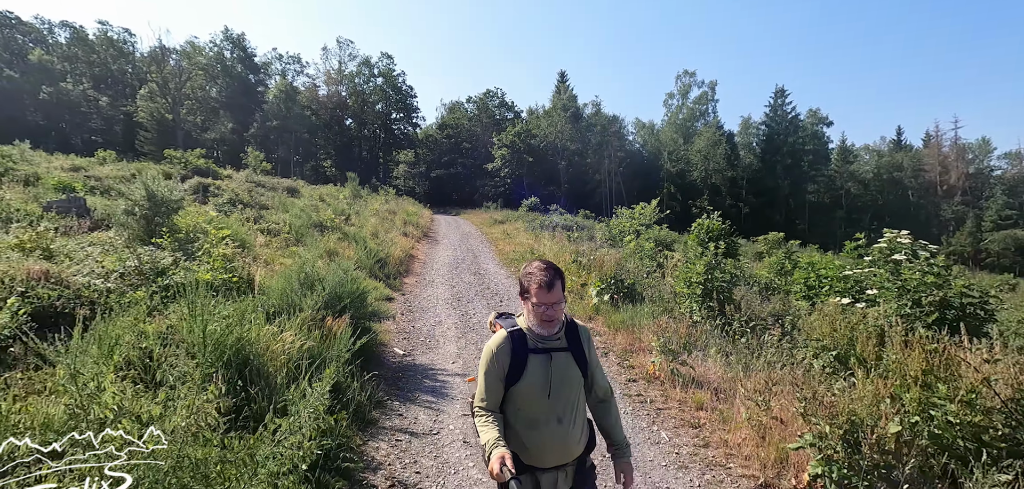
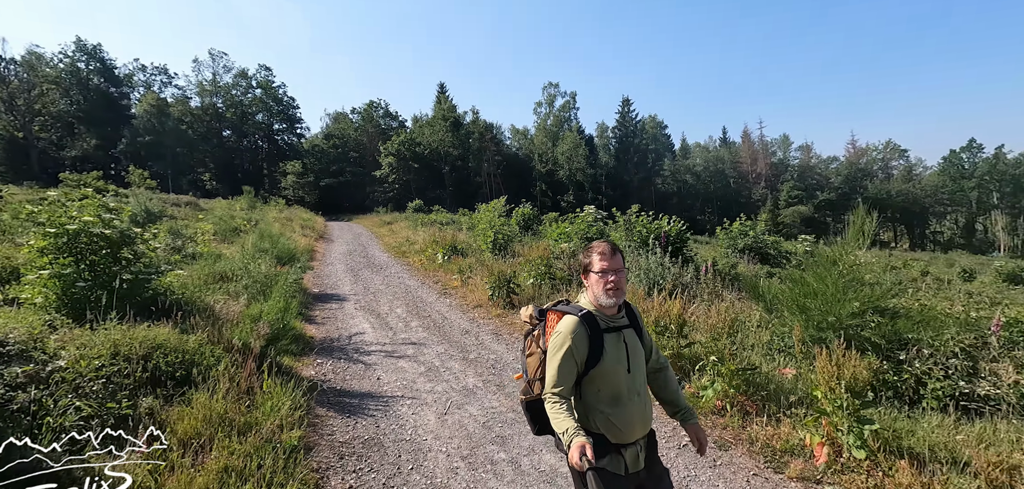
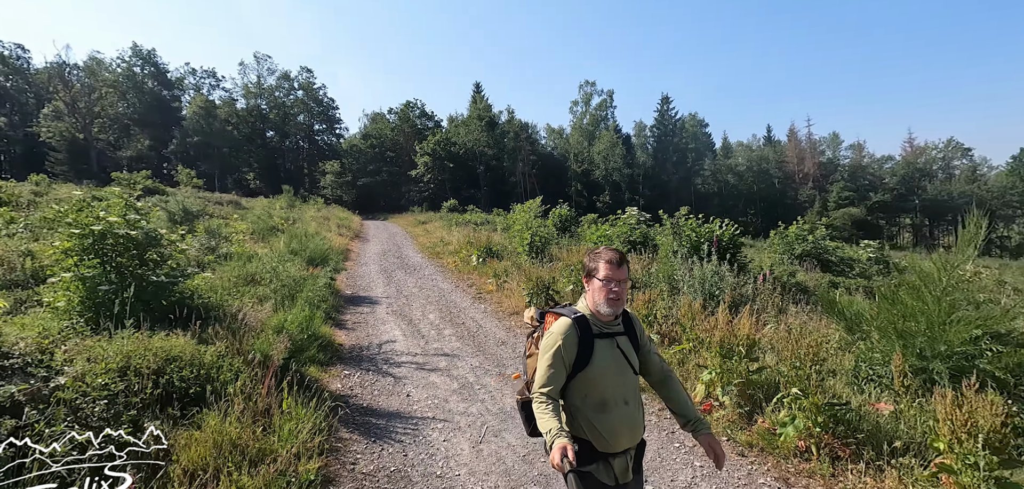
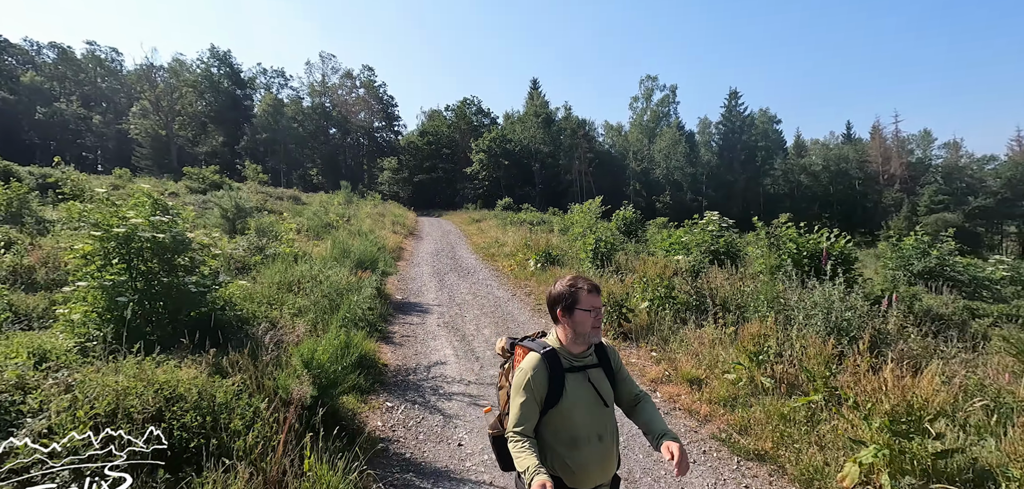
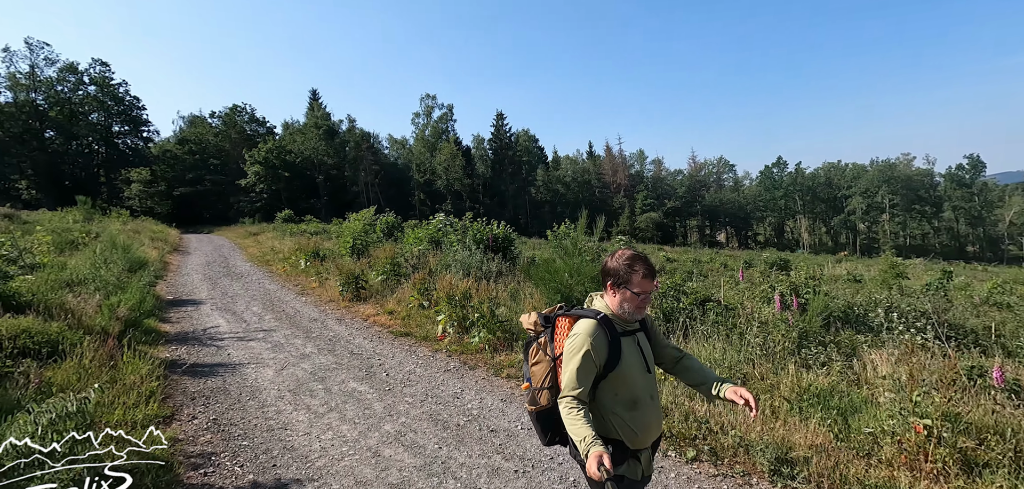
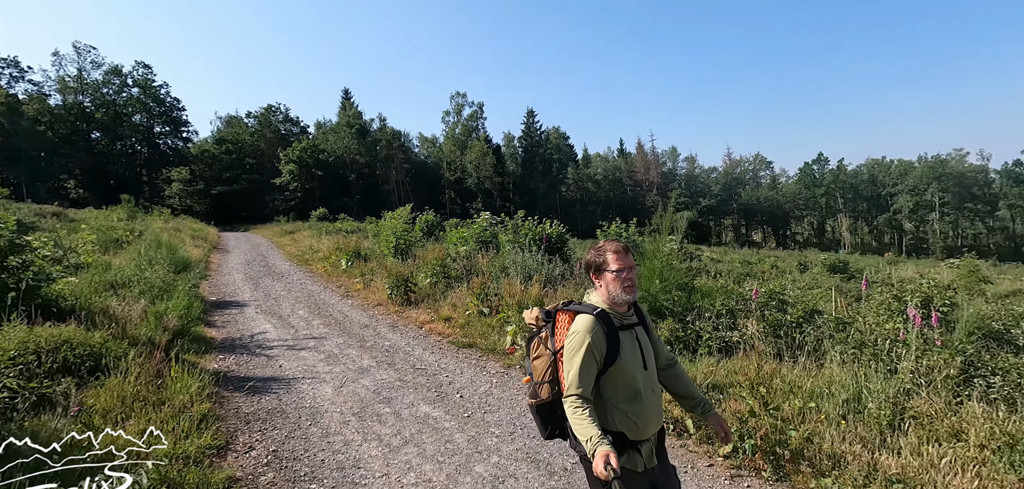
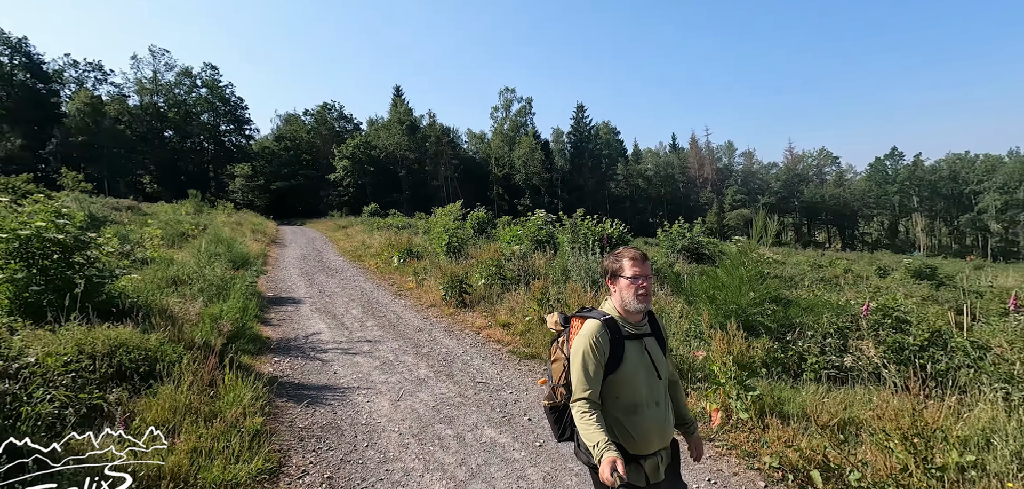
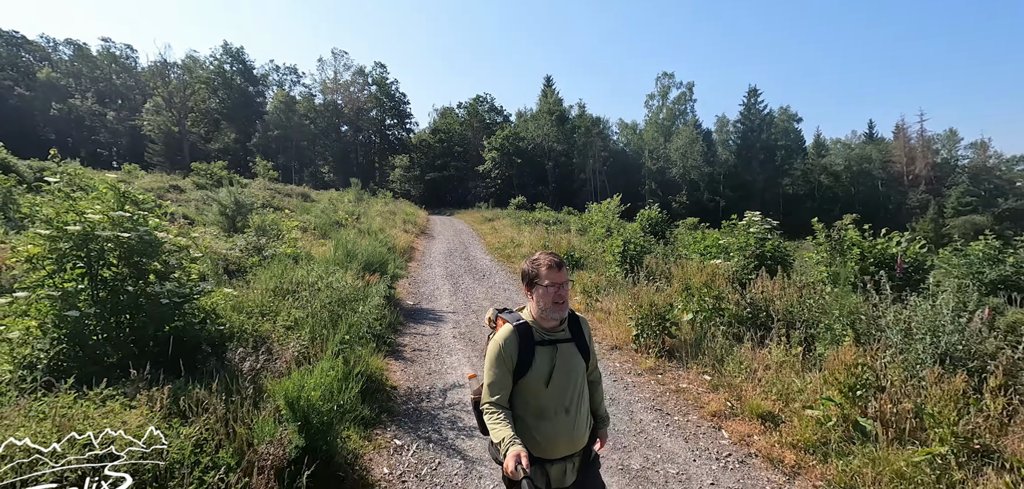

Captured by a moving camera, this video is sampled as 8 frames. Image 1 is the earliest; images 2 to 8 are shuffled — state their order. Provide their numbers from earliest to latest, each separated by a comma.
8, 4, 3, 2, 7, 6, 5
